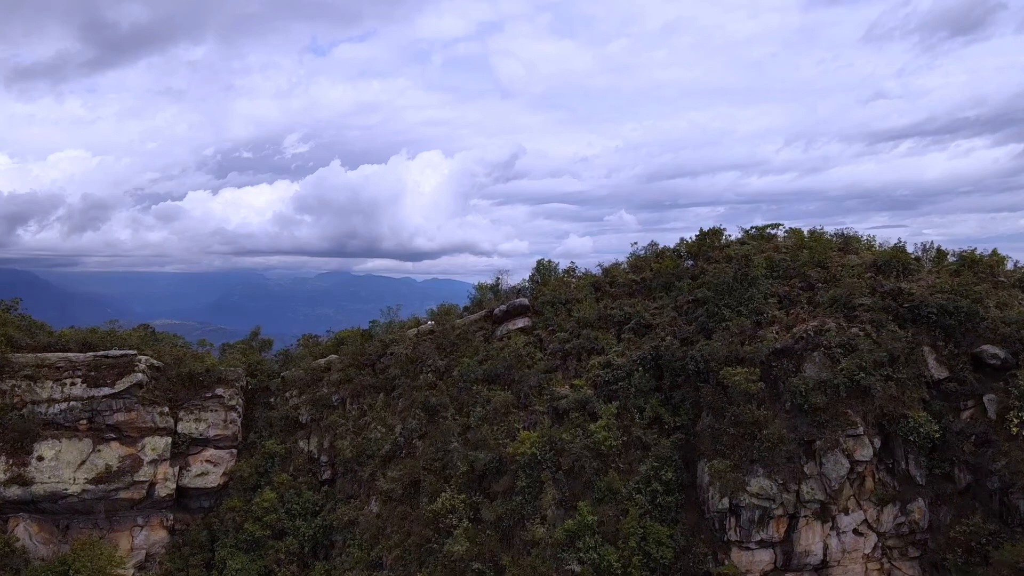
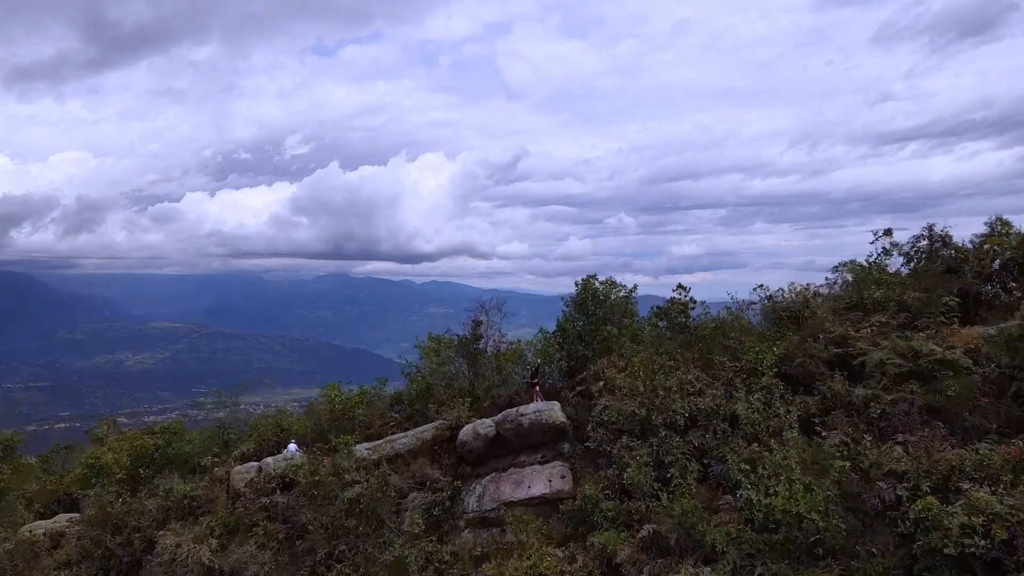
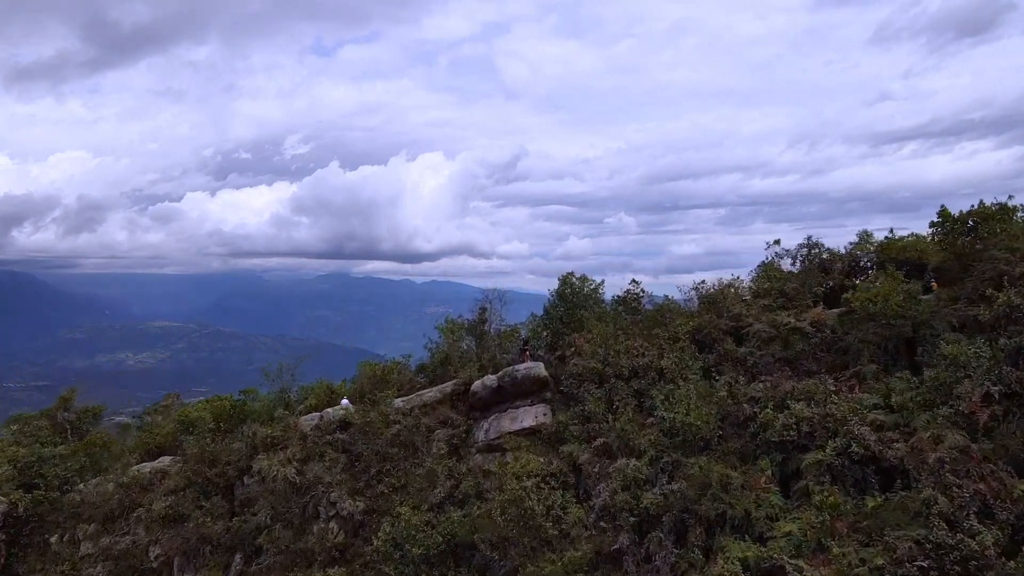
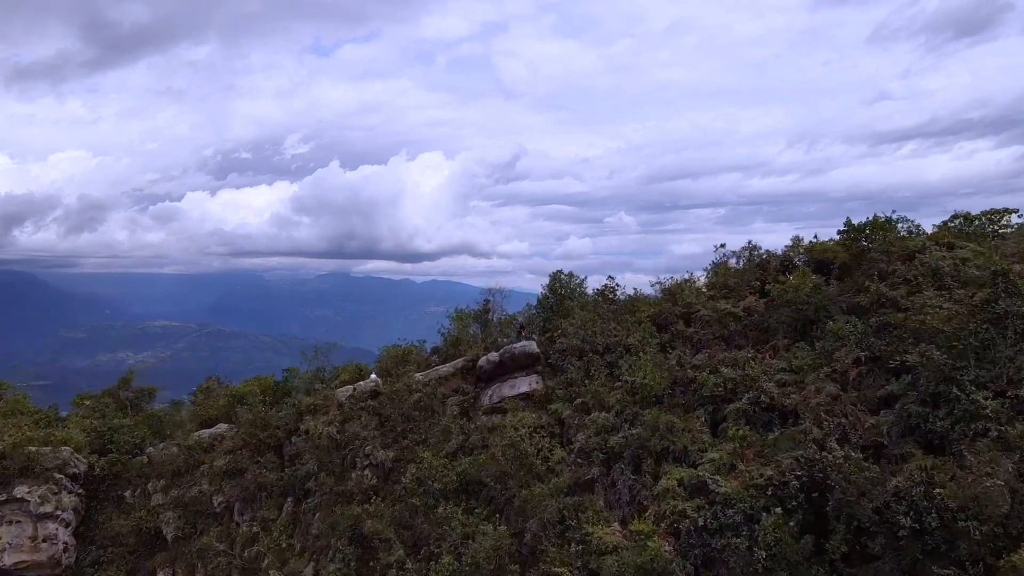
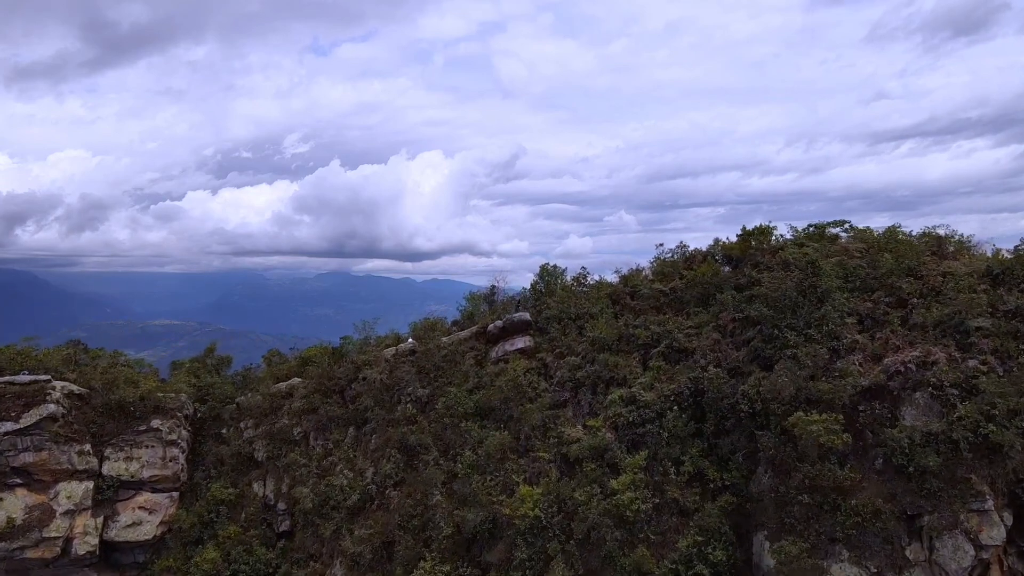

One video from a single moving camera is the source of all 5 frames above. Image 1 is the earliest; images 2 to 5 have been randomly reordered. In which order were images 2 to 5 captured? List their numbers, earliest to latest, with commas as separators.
5, 4, 3, 2
